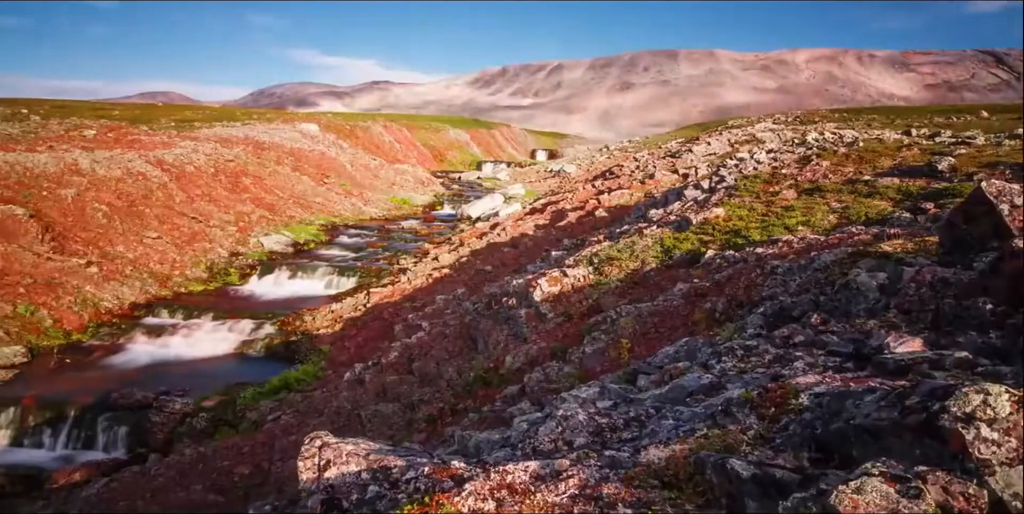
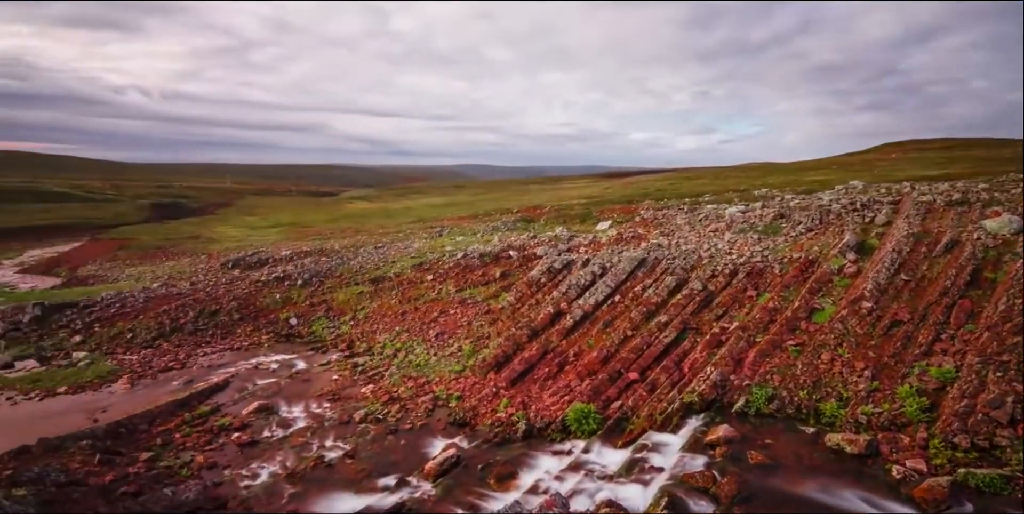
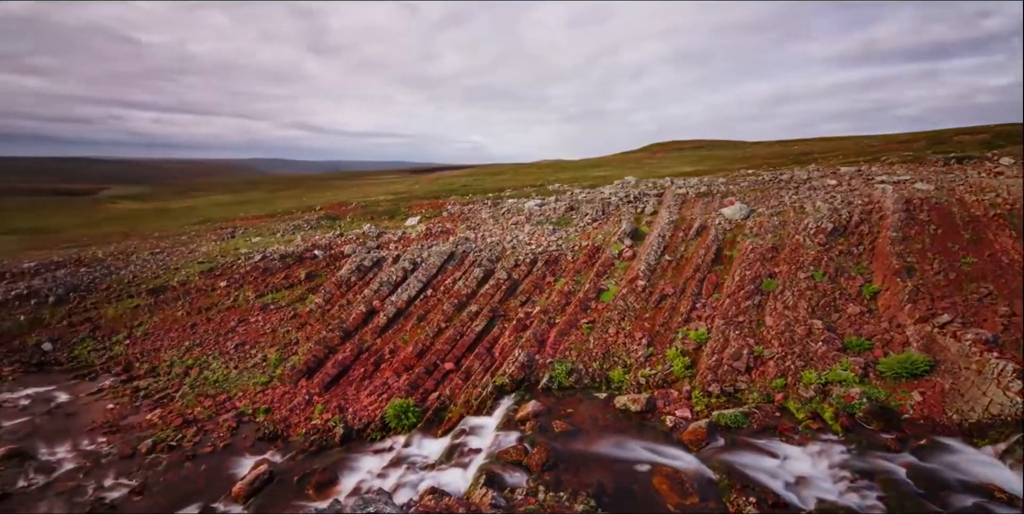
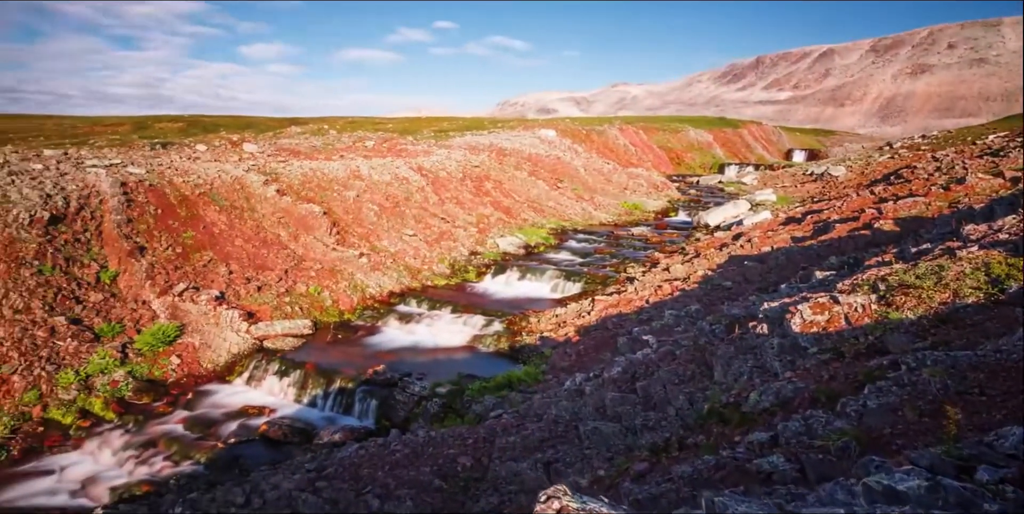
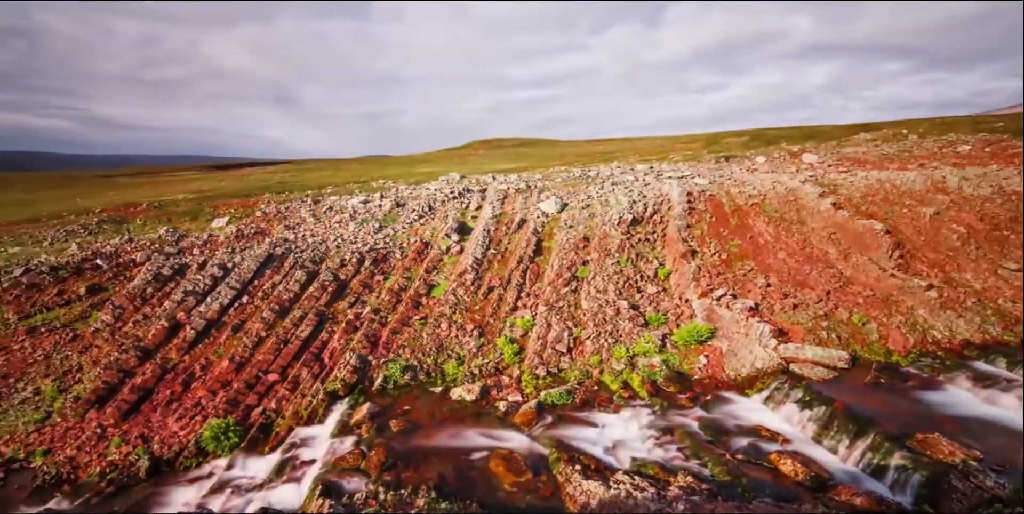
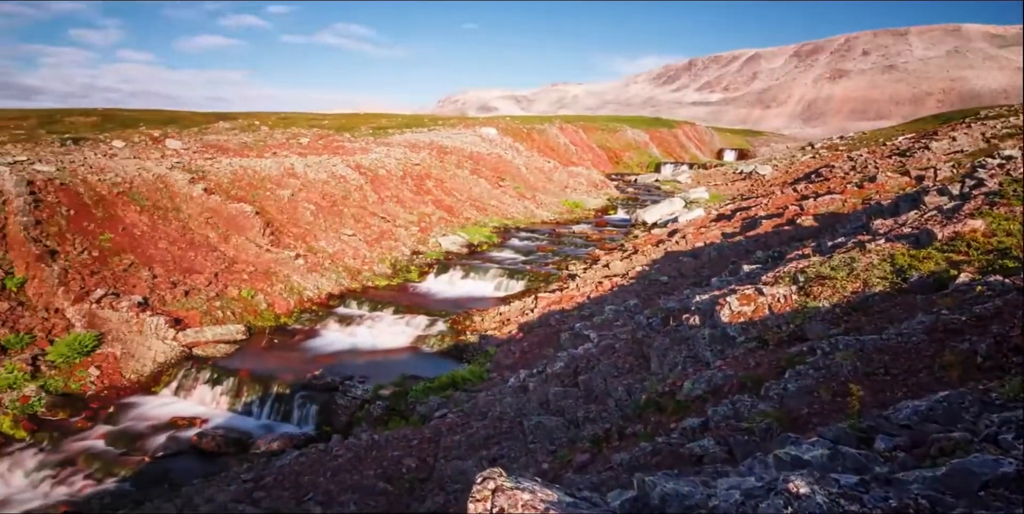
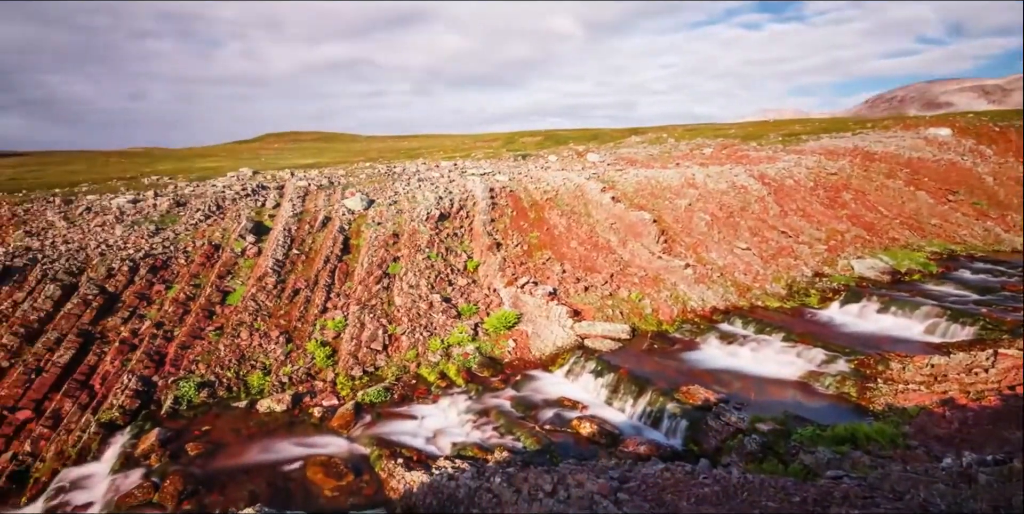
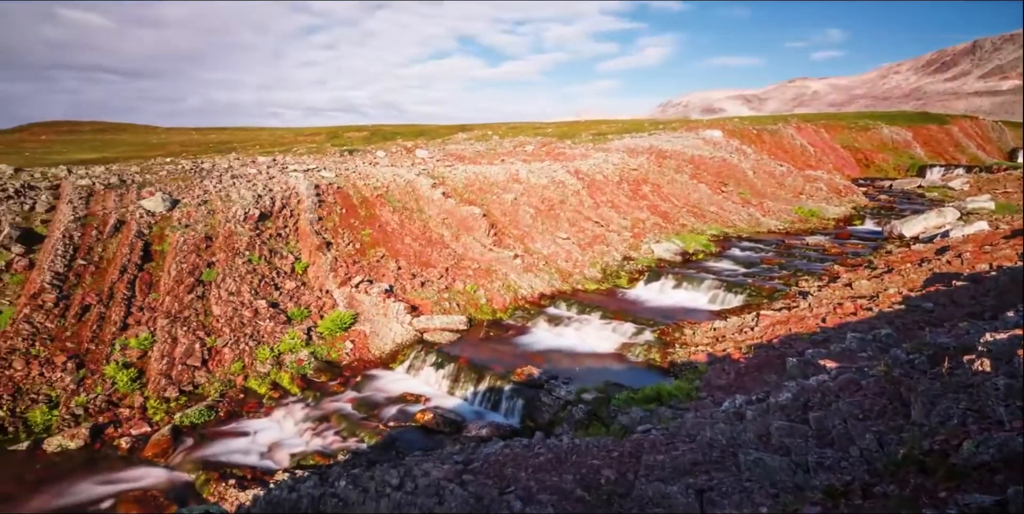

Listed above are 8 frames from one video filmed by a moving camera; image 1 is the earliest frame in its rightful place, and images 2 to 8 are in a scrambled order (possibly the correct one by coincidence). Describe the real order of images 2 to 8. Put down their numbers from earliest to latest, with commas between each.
6, 4, 8, 7, 5, 3, 2
